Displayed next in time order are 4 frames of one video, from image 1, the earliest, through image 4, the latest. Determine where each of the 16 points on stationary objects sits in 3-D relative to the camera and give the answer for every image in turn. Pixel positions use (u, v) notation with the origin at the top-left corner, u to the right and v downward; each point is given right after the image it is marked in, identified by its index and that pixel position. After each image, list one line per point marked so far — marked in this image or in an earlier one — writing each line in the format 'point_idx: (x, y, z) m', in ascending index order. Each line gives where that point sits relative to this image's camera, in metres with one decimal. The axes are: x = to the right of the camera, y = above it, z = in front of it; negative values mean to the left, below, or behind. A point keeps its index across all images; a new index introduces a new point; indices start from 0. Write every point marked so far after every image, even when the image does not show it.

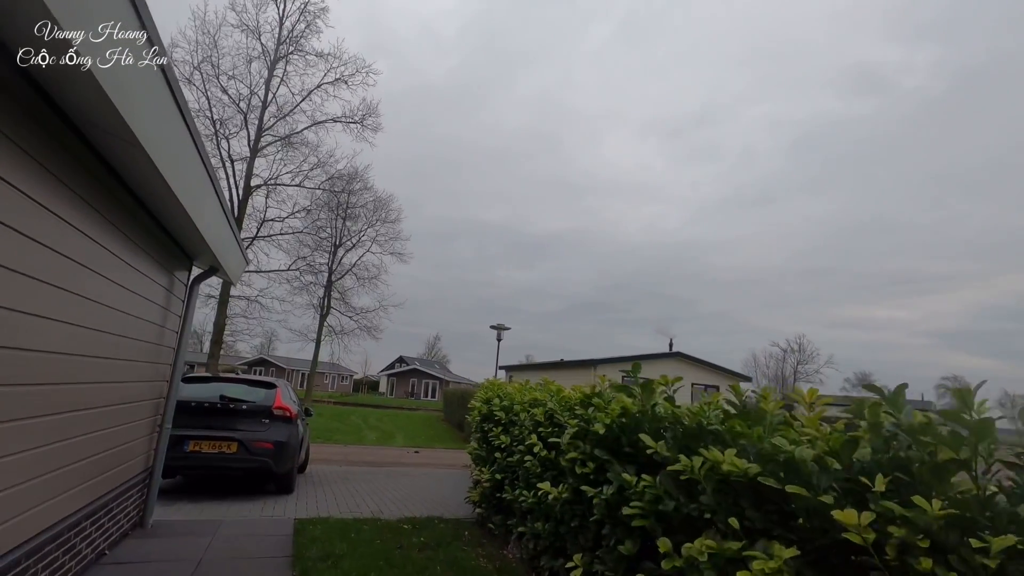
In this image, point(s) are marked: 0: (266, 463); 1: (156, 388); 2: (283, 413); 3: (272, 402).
0: (-3.1, -2.2, +7.9) m
1: (-3.7, -1.0, +6.5) m
2: (-3.0, -1.6, +8.2) m
3: (-3.2, -1.5, +8.3) m
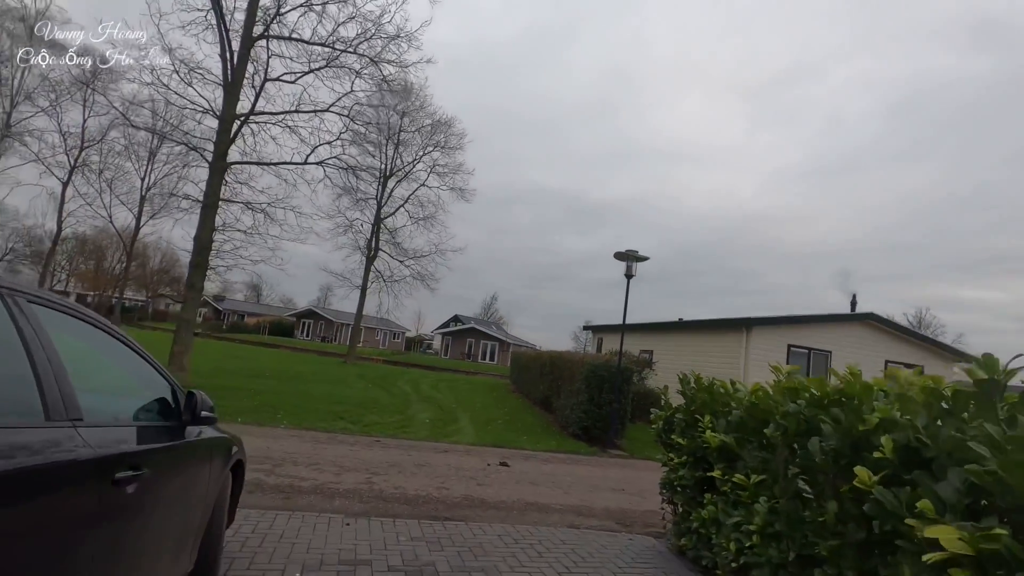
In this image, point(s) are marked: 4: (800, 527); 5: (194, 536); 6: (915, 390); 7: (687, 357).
0: (-1.3, -0.8, -0.4) m
1: (-2.0, +0.3, -1.8) m
2: (-1.2, -0.2, -0.1) m
3: (-1.3, 0.0, 0.0) m
4: (+1.5, -1.3, +3.3) m
5: (-1.9, -1.5, +3.8) m
6: (+1.8, -0.4, +2.8) m
7: (+5.4, -2.1, +19.1) m
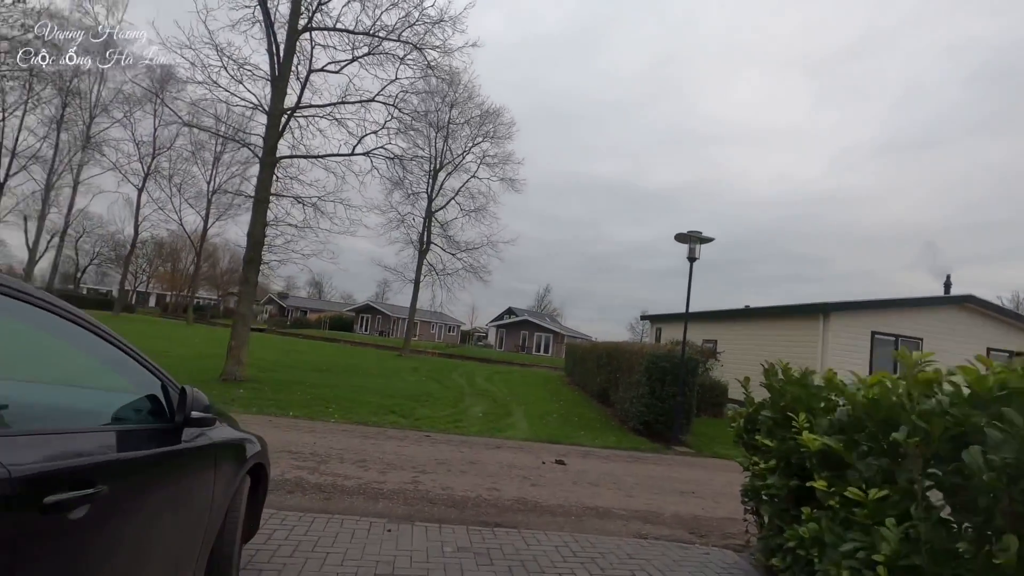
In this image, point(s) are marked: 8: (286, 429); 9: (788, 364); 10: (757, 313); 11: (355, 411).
0: (-1.3, -0.7, -1.0) m
1: (-2.2, +0.4, -2.3) m
2: (-1.2, -0.1, -0.6) m
3: (-1.3, 0.0, -0.6) m
4: (+1.8, -1.1, +2.5) m
5: (-1.6, -1.4, +3.3) m
6: (+1.9, -0.3, +1.9) m
7: (+7.0, -1.7, +18.0) m
8: (-3.9, -2.4, +10.8) m
9: (+2.1, -0.6, +4.7) m
10: (+6.9, -0.7, +17.9) m
11: (-3.5, -2.8, +14.2) m
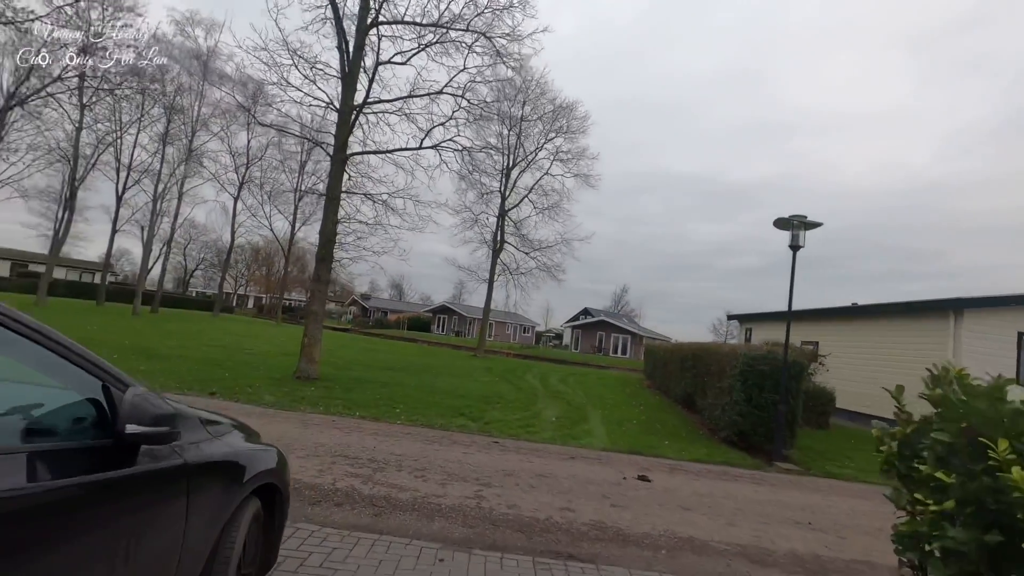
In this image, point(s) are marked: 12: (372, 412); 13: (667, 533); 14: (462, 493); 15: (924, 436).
0: (-1.6, -0.6, -1.8) m
1: (-2.6, +0.5, -3.0) m
2: (-1.4, 0.0, -1.4) m
3: (-1.5, +0.2, -1.4) m
4: (+1.9, -1.0, +1.3) m
5: (-1.3, -1.3, +2.5) m
6: (+2.0, -0.1, +0.7) m
7: (+9.0, -1.5, +16.0) m
8: (-2.7, -2.3, +10.2) m
9: (+2.5, -0.4, +3.4) m
10: (+8.9, -0.6, +16.0) m
11: (-1.9, -2.7, +13.6) m
12: (-3.1, -2.7, +13.8) m
13: (+1.4, -2.2, +5.7) m
14: (-0.5, -2.2, +6.6) m
15: (+2.4, -0.8, +3.6) m
